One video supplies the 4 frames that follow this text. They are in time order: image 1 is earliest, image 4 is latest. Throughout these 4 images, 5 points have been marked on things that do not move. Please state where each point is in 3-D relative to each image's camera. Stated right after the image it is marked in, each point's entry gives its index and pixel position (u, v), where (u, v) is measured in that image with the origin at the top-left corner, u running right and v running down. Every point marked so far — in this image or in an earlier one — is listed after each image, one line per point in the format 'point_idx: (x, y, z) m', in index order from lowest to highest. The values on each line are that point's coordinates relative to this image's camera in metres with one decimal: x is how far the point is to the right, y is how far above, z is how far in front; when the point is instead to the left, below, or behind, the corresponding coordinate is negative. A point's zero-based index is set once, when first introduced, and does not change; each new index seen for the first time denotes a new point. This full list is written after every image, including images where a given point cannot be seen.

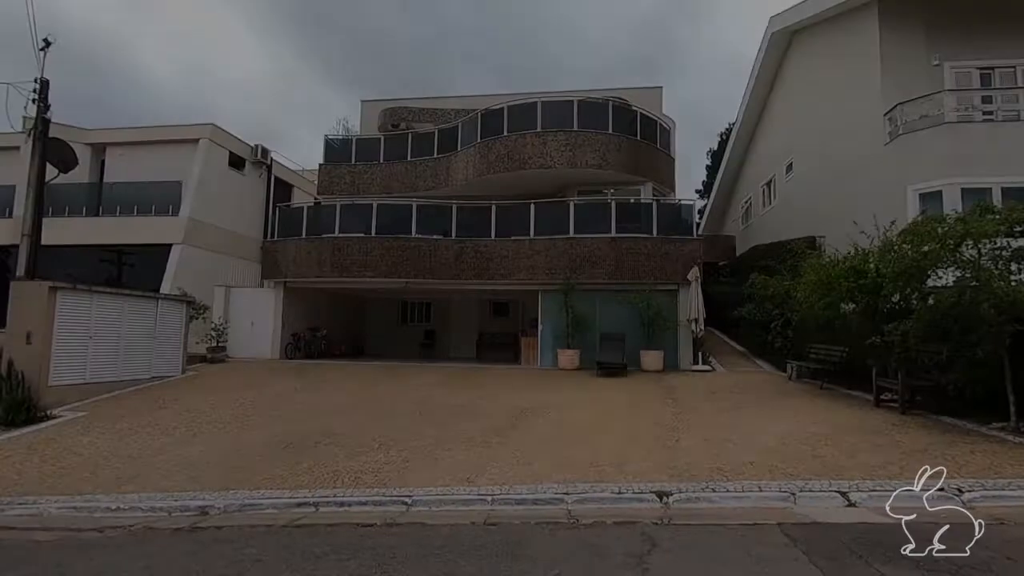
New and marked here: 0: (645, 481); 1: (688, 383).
0: (+1.6, -2.2, +6.5) m
1: (+4.3, -2.3, +13.7) m
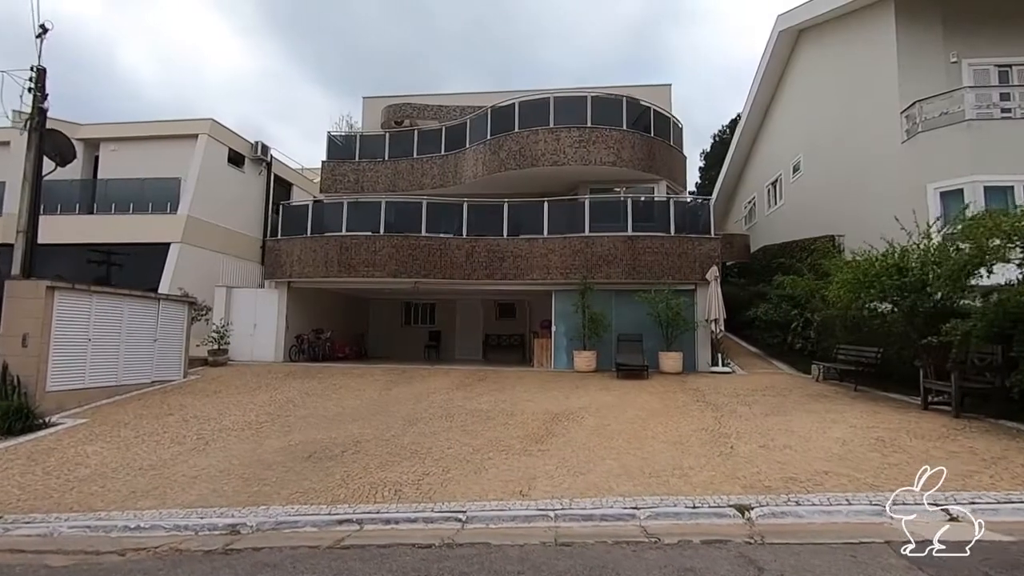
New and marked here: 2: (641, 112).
0: (+2.2, -2.2, +6.0) m
1: (+4.8, -2.3, +13.3) m
2: (+4.3, +5.8, +18.8) m
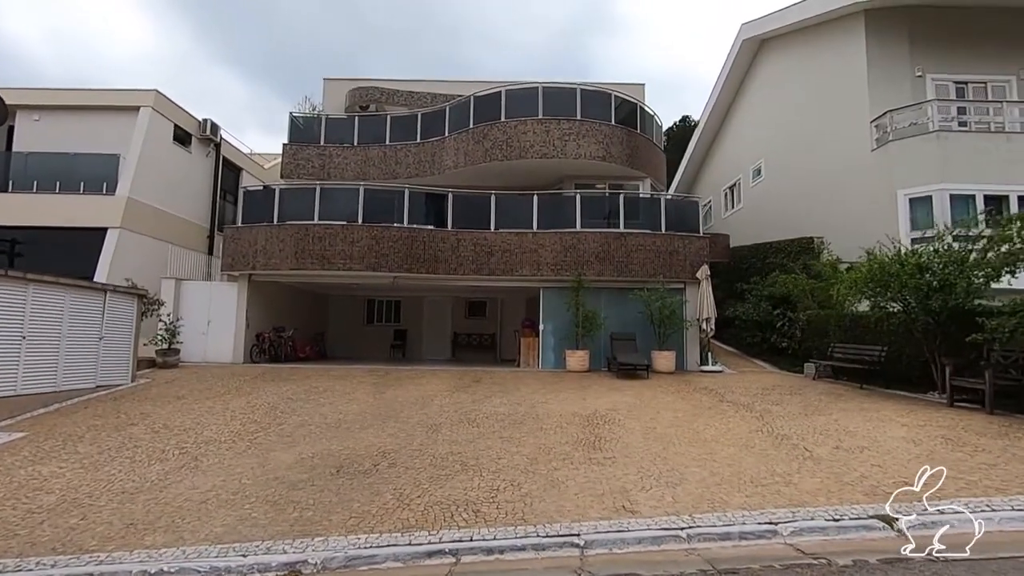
0: (+3.3, -2.1, +5.5) m
1: (+4.9, -2.2, +13.1) m
2: (+3.8, +5.9, +18.5) m
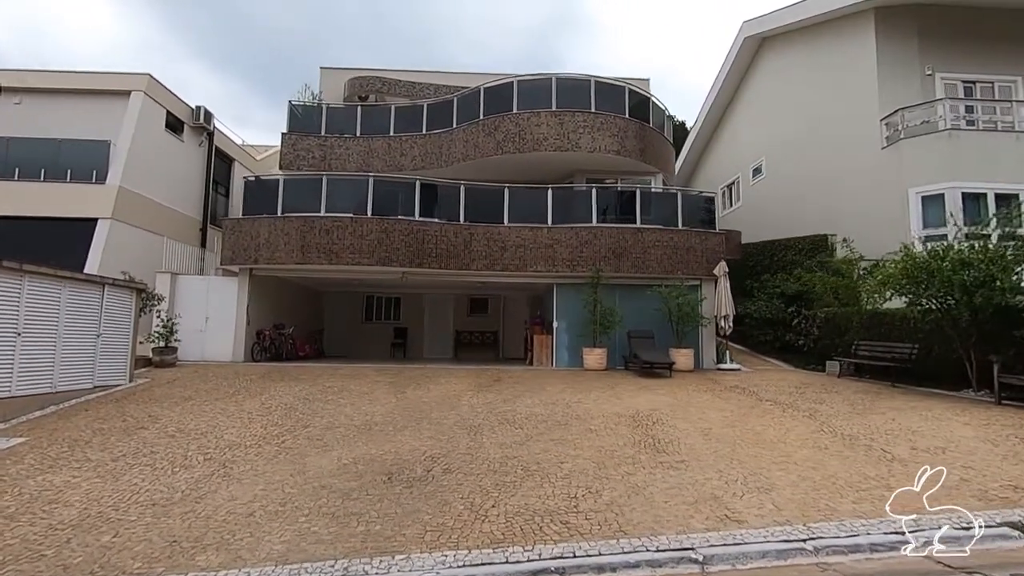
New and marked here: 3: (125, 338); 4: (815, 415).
0: (+4.1, -2.0, +5.2) m
1: (+5.4, -2.1, +12.8) m
2: (+4.2, +6.0, +18.2) m
3: (-8.5, -1.1, +12.5) m
4: (+4.9, -2.1, +9.2) m
